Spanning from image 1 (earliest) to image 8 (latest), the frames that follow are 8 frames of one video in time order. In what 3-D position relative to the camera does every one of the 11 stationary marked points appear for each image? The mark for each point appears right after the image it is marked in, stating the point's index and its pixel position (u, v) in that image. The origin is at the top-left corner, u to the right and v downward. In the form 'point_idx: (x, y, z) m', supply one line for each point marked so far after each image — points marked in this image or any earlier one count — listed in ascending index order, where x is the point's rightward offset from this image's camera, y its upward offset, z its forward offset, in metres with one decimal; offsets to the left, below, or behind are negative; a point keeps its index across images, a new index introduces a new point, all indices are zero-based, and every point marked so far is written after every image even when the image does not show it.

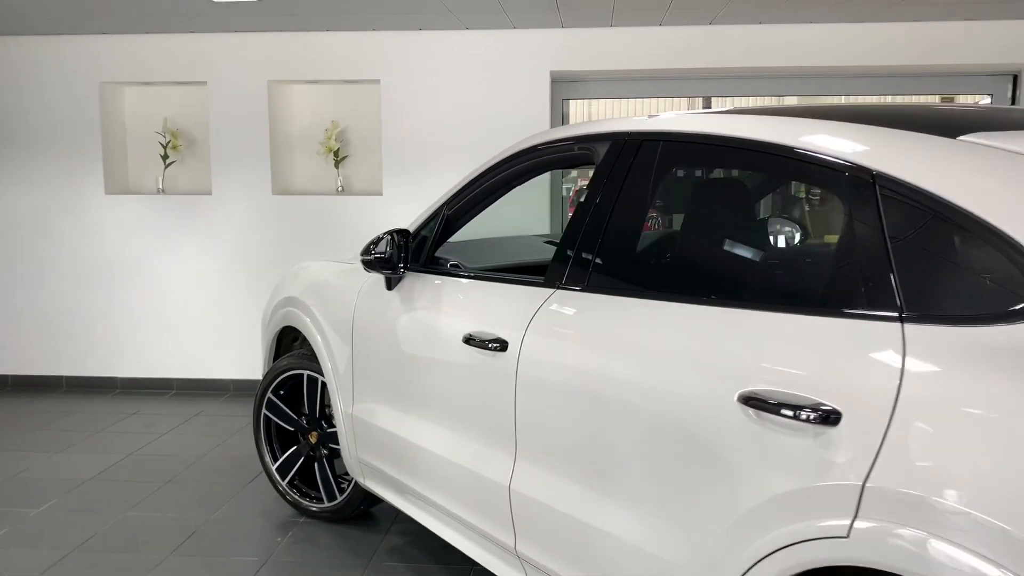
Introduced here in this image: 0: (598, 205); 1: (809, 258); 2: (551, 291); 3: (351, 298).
0: (+0.2, +0.2, +2.0) m
1: (+0.5, 0.0, +1.5) m
2: (+0.1, 0.0, +2.0) m
3: (-0.5, 0.0, +2.7) m
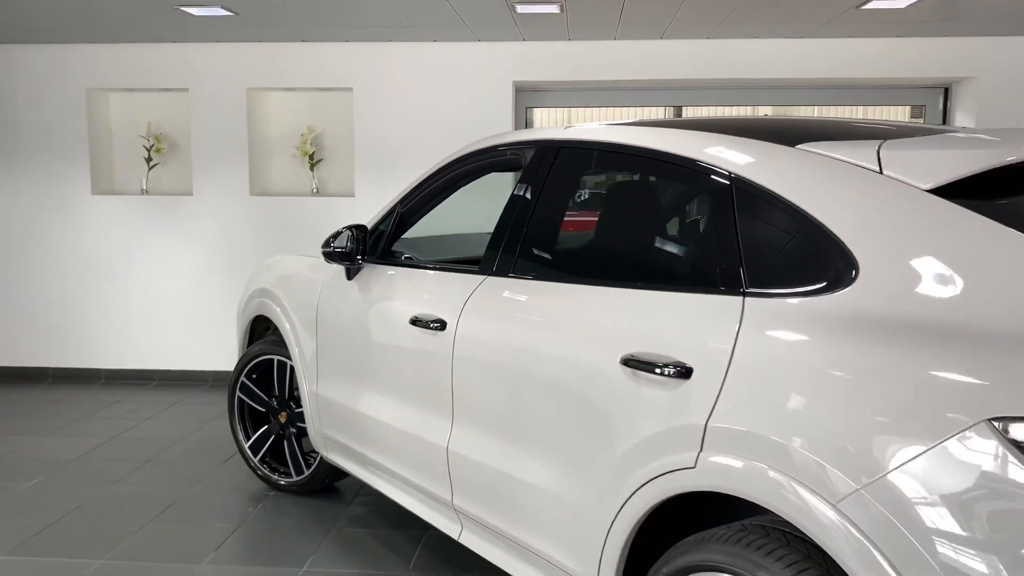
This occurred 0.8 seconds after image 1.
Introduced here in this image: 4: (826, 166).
0: (0.0, +0.2, +2.3) m
1: (+0.3, +0.1, +1.8) m
2: (-0.1, 0.0, +2.2) m
3: (-0.7, 0.0, +3.0) m
4: (+0.6, +0.2, +1.6) m
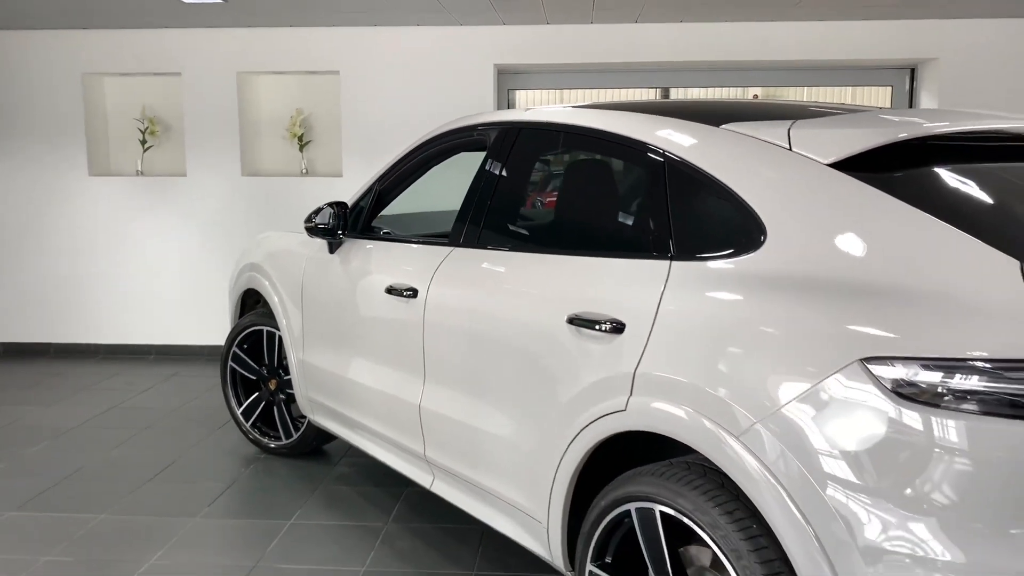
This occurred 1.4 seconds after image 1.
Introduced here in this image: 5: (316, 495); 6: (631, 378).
0: (-0.1, +0.3, +2.5) m
1: (+0.2, +0.2, +2.0) m
2: (-0.2, +0.1, +2.4) m
3: (-0.7, +0.1, +3.2) m
4: (+0.5, +0.3, +1.8) m
5: (-0.7, -0.7, +3.1) m
6: (+0.2, -0.2, +1.8) m
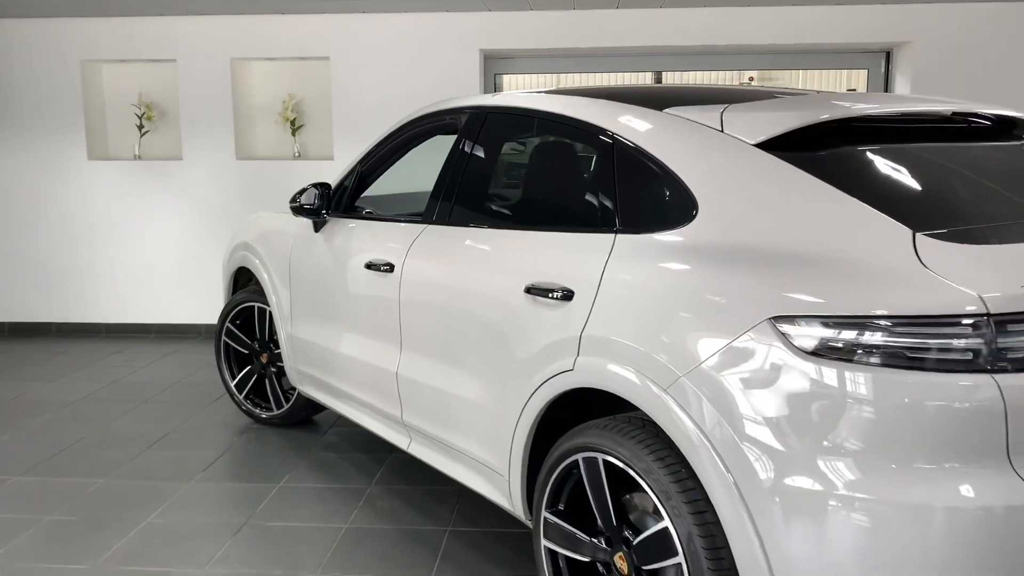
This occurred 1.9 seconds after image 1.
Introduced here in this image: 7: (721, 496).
0: (-0.2, +0.4, +2.6) m
1: (+0.2, +0.2, +2.1) m
2: (-0.3, +0.2, +2.6) m
3: (-0.8, +0.2, +3.3) m
4: (+0.4, +0.3, +2.0) m
5: (-0.8, -0.6, +3.3) m
6: (+0.1, -0.1, +1.9) m
7: (+0.4, -0.4, +1.6) m
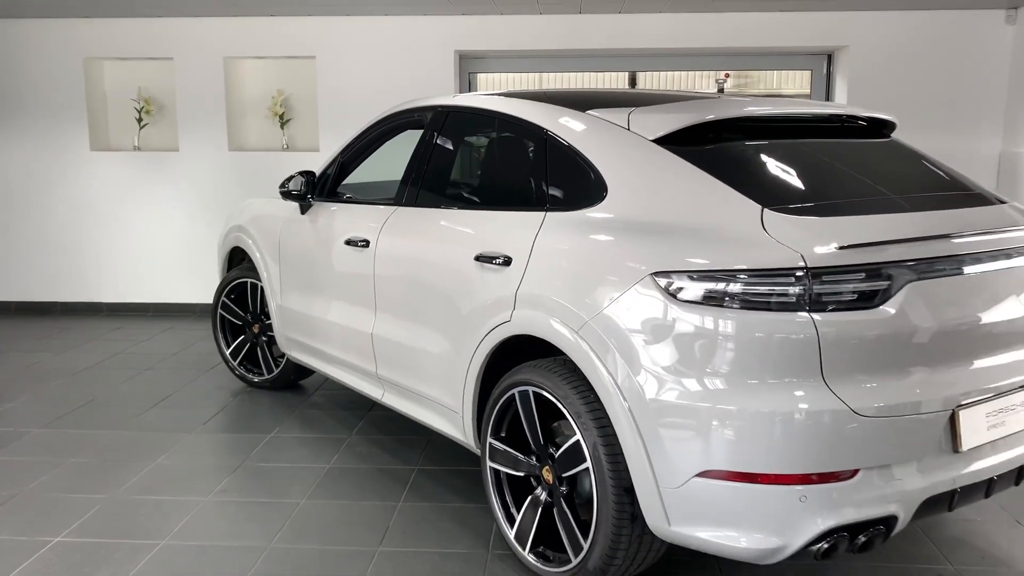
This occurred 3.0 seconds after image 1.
0: (-0.3, +0.5, +3.1) m
1: (0.0, +0.3, +2.6) m
2: (-0.4, +0.3, +3.0) m
3: (-1.0, +0.3, +3.8) m
4: (+0.2, +0.4, +2.4) m
5: (-0.9, -0.5, +3.8) m
6: (0.0, 0.0, +2.4) m
7: (+0.2, -0.3, +2.1) m
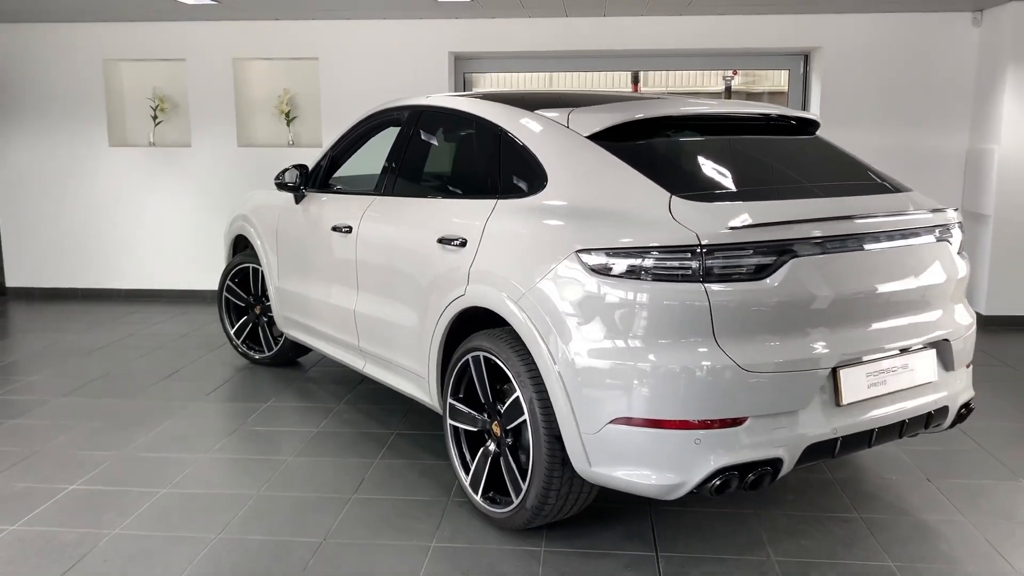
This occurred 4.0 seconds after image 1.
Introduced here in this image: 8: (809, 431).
0: (-0.4, +0.5, +3.4) m
1: (-0.1, +0.4, +2.9) m
2: (-0.5, +0.3, +3.4) m
3: (-1.1, +0.3, +4.1) m
4: (+0.1, +0.5, +2.7) m
5: (-1.0, -0.5, +4.1) m
6: (-0.1, 0.0, +2.7) m
7: (+0.1, -0.2, +2.4) m
8: (+0.7, -0.4, +2.3) m
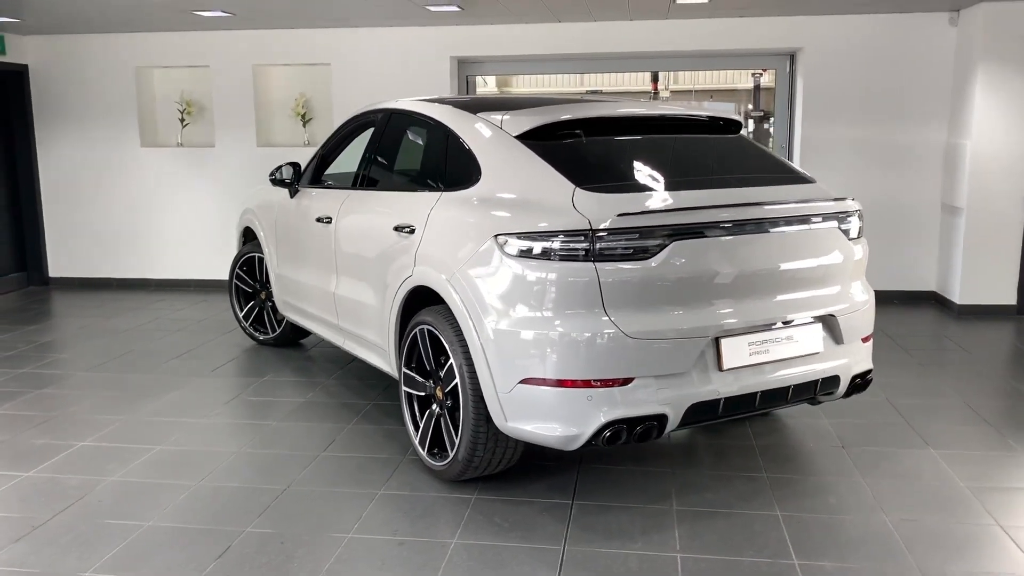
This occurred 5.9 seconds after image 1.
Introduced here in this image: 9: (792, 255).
0: (-0.6, +0.6, +3.8) m
1: (-0.3, +0.4, +3.3) m
2: (-0.7, +0.4, +3.8) m
3: (-1.2, +0.4, +4.5) m
4: (-0.1, +0.6, +3.1) m
5: (-1.1, -0.4, +4.5) m
6: (-0.3, +0.1, +3.1) m
7: (-0.1, -0.2, +2.7) m
8: (+0.5, -0.3, +2.6) m
9: (+0.8, +0.1, +2.8) m
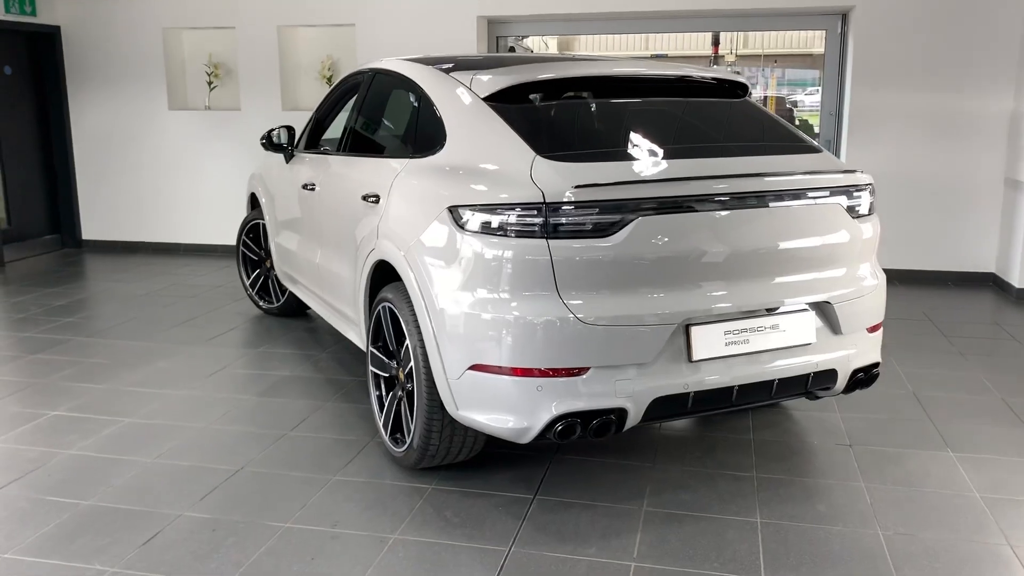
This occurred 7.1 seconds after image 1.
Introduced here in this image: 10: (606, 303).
0: (-0.6, +0.7, +3.6) m
1: (-0.3, +0.5, +3.1) m
2: (-0.7, +0.5, +3.6) m
3: (-1.1, +0.6, +4.4) m
4: (-0.2, +0.6, +2.8) m
5: (-1.1, -0.2, +4.4) m
6: (-0.4, +0.2, +2.9) m
7: (-0.2, -0.1, +2.5) m
8: (+0.4, -0.2, +2.4) m
9: (+0.7, +0.1, +2.5) m
10: (+0.2, 0.0, +2.3) m
